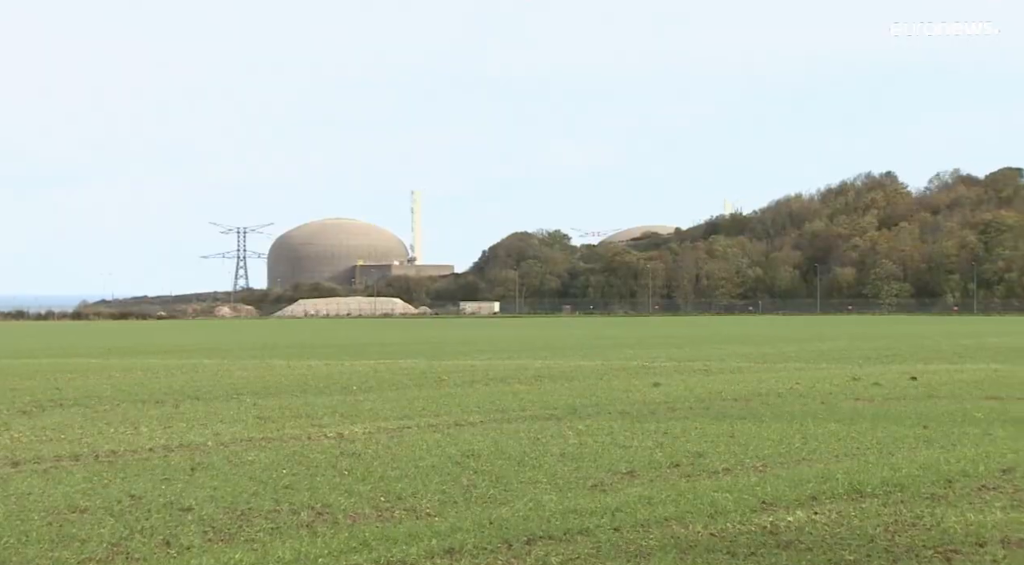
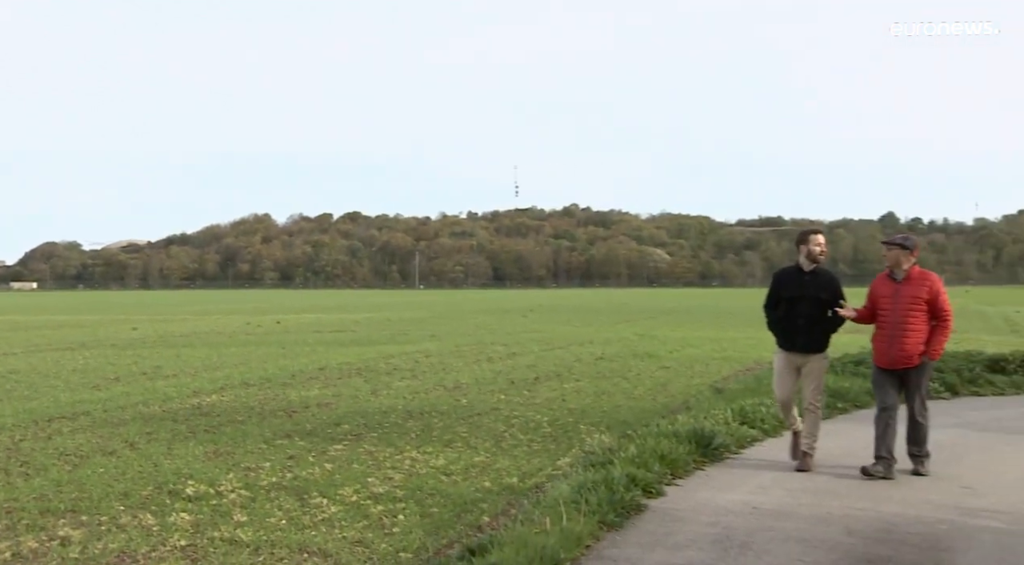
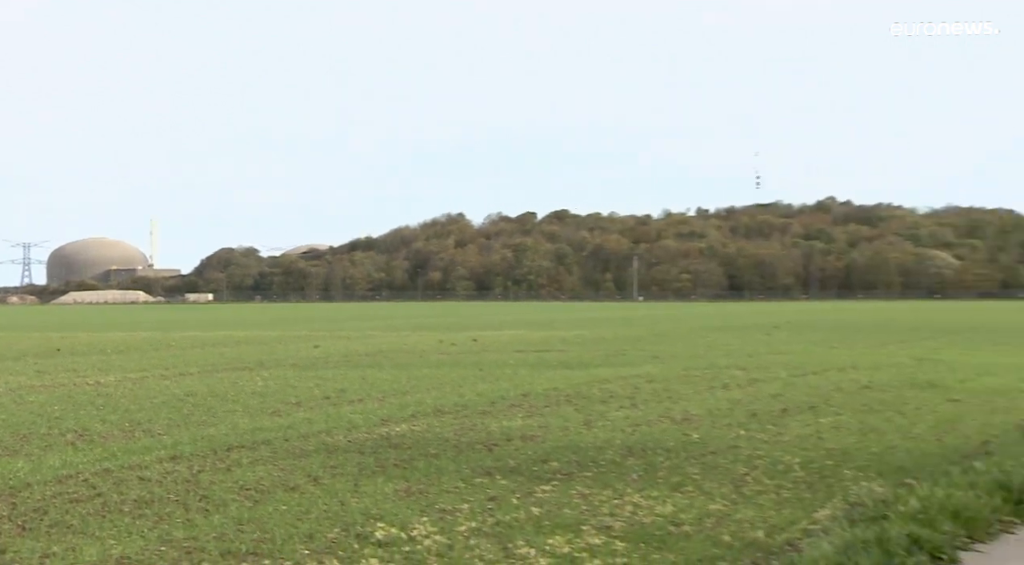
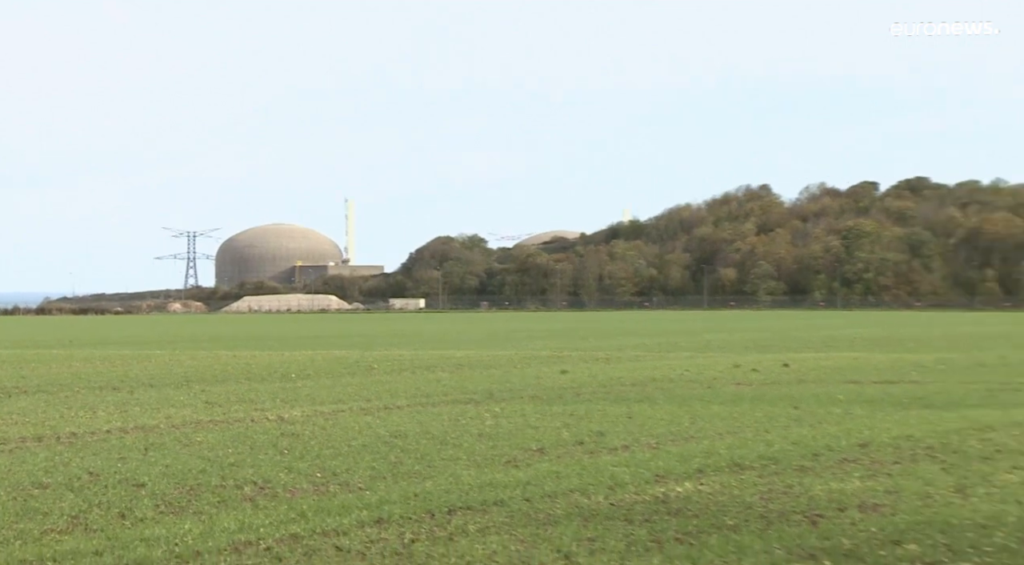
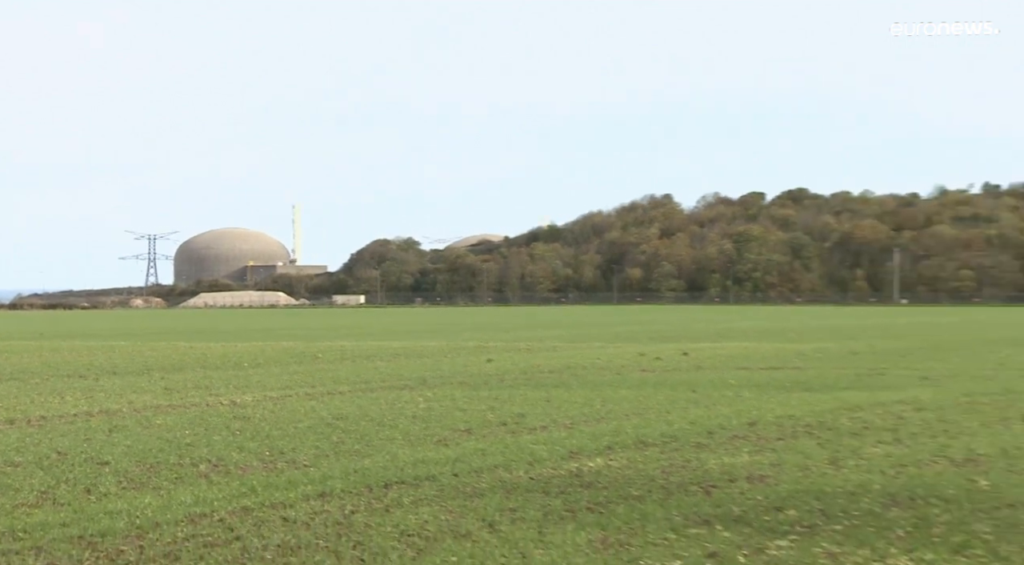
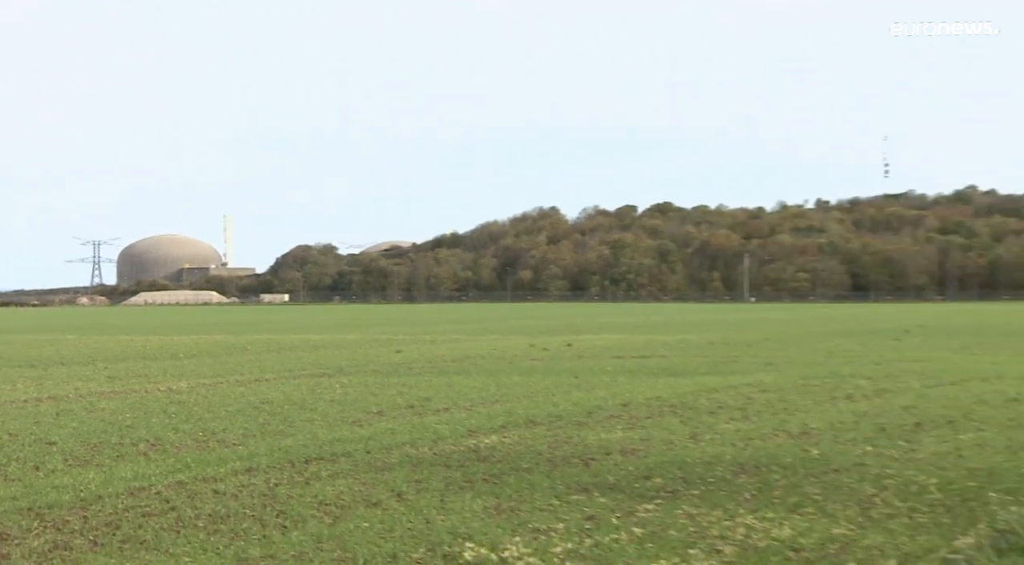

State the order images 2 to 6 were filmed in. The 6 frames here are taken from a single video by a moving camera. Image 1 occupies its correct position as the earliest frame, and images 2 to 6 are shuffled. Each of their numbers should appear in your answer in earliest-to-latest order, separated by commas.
4, 5, 6, 3, 2
